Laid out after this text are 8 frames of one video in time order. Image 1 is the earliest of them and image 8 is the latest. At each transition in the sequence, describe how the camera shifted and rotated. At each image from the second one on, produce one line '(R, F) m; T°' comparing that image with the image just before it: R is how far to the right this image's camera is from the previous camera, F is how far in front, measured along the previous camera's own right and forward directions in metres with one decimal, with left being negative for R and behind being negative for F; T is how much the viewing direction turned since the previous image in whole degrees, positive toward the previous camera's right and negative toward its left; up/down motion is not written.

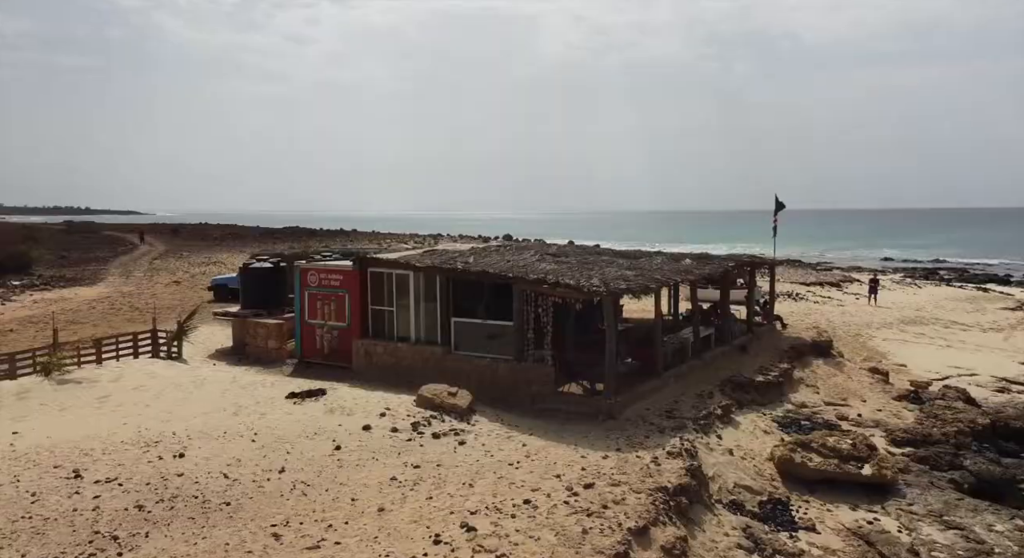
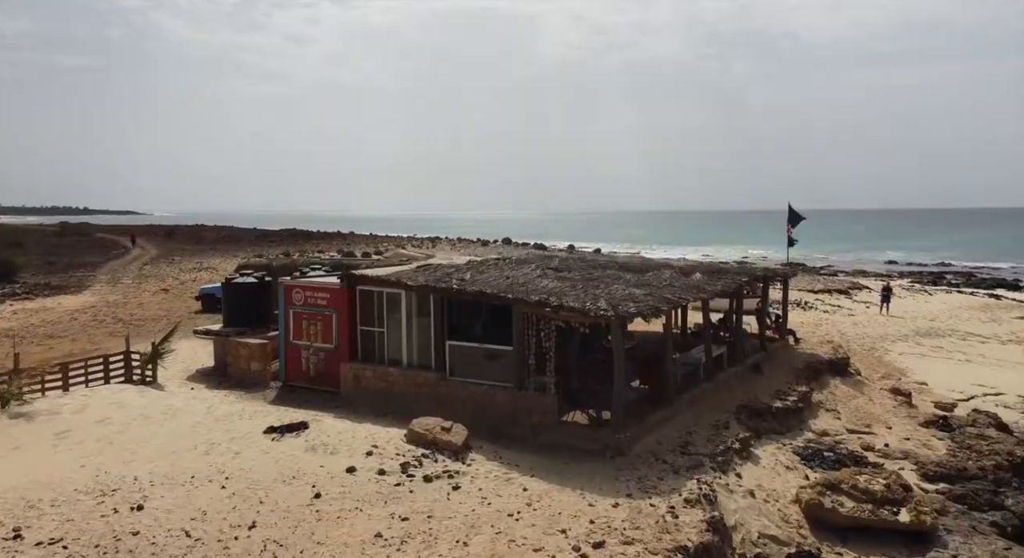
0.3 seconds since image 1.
(0.0, +0.8) m; 0°
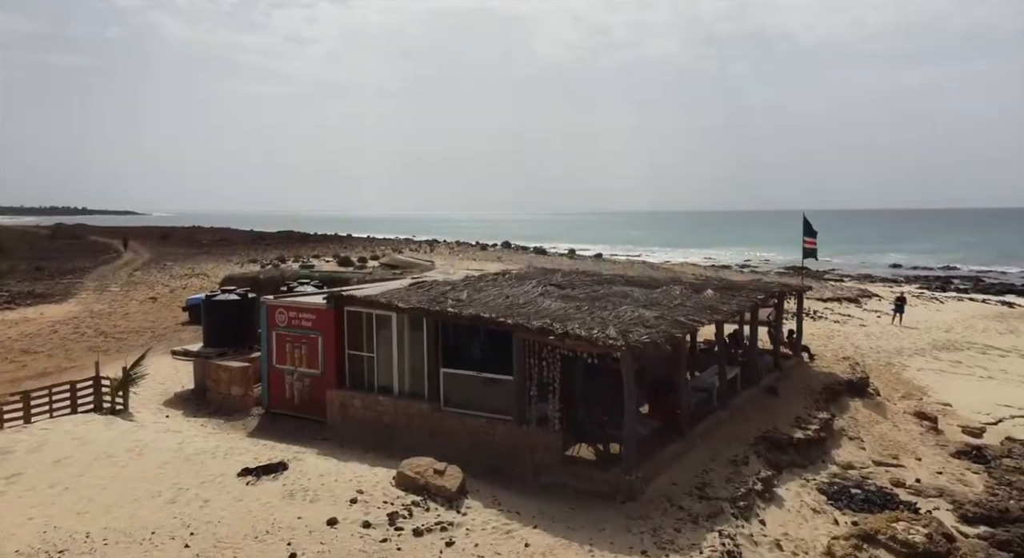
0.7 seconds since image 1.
(0.0, +0.8) m; 0°
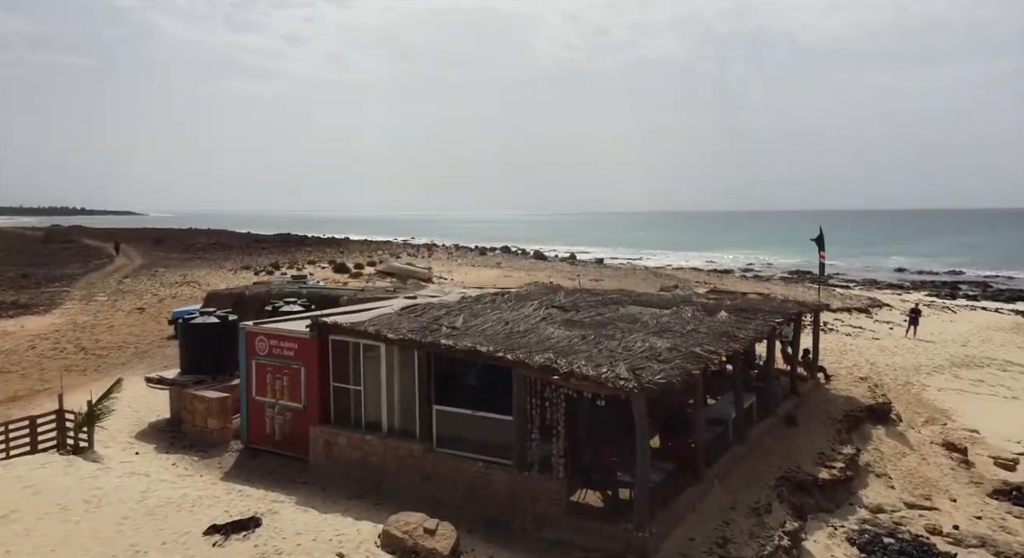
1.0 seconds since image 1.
(0.0, +0.8) m; 0°
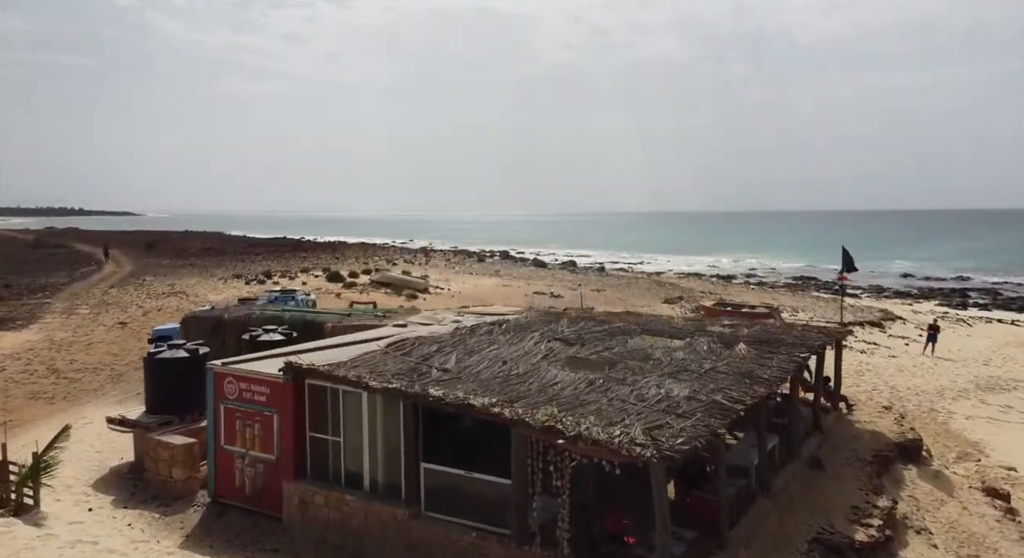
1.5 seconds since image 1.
(0.0, +1.0) m; 0°
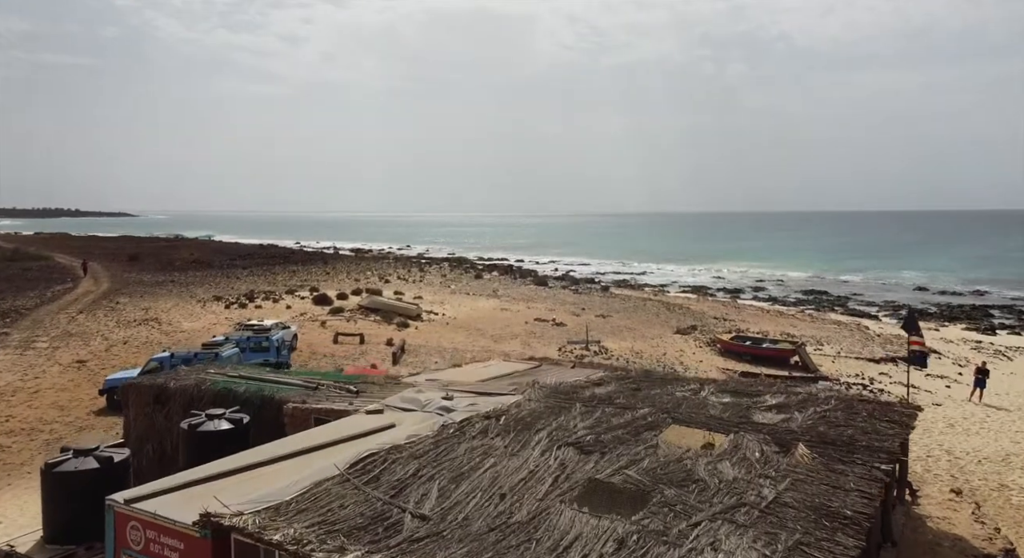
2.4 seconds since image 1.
(0.0, +2.2) m; 0°
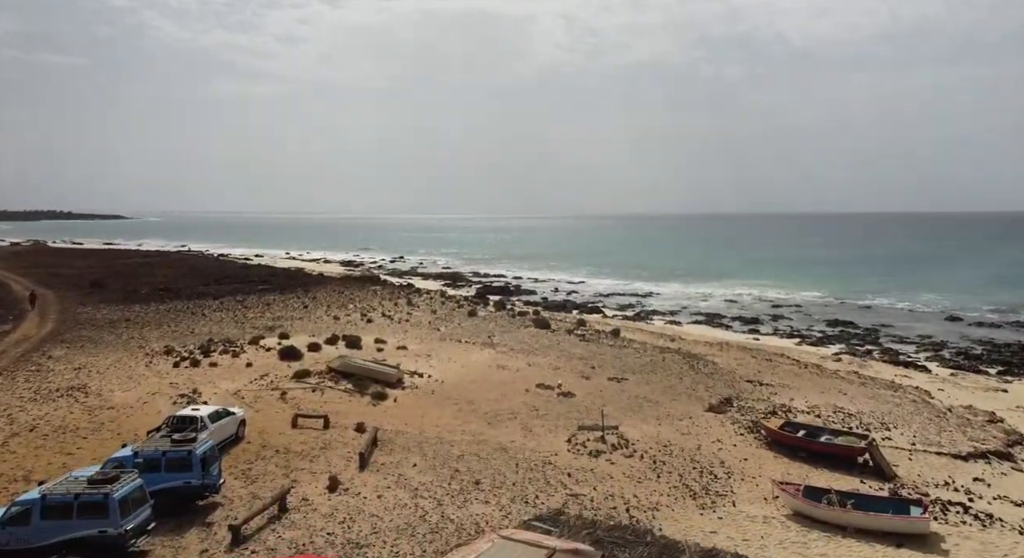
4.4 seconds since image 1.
(0.0, +4.5) m; 0°
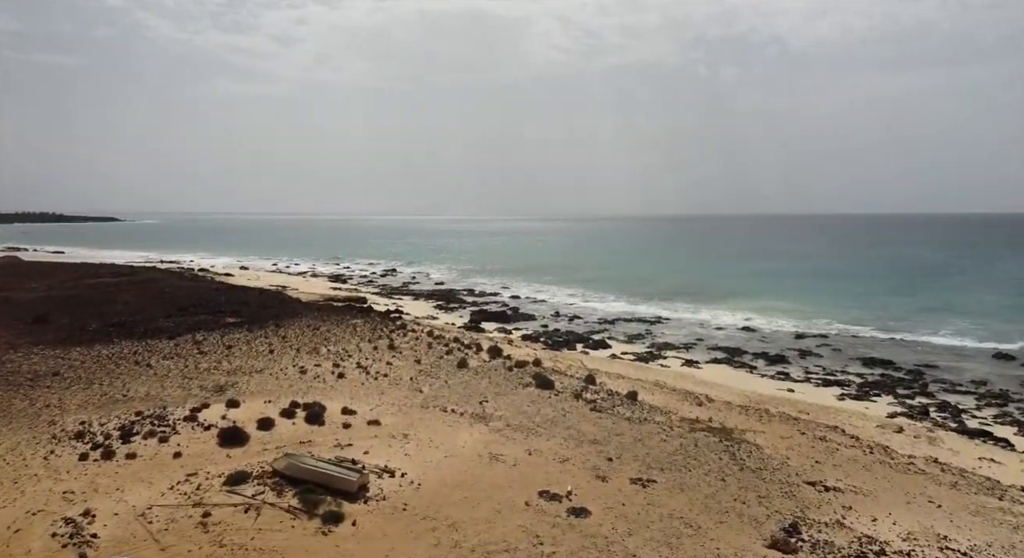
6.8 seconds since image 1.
(+0.1, +5.5) m; 0°
